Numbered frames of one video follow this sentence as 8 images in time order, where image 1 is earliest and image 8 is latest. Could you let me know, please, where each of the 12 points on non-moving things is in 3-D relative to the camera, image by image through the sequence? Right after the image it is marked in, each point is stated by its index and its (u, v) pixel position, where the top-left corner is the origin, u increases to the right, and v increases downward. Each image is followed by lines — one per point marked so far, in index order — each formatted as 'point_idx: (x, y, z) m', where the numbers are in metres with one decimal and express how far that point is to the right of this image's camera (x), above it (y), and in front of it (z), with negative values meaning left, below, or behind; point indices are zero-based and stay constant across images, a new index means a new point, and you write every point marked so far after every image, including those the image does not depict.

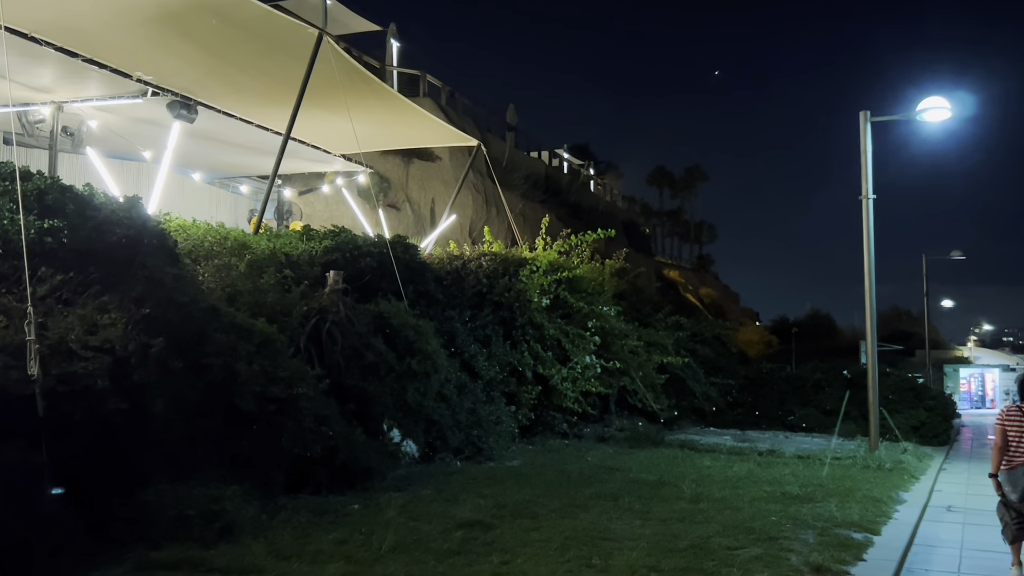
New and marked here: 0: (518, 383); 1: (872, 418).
0: (+0.1, -1.4, +14.1) m
1: (+5.3, -1.9, +14.2) m
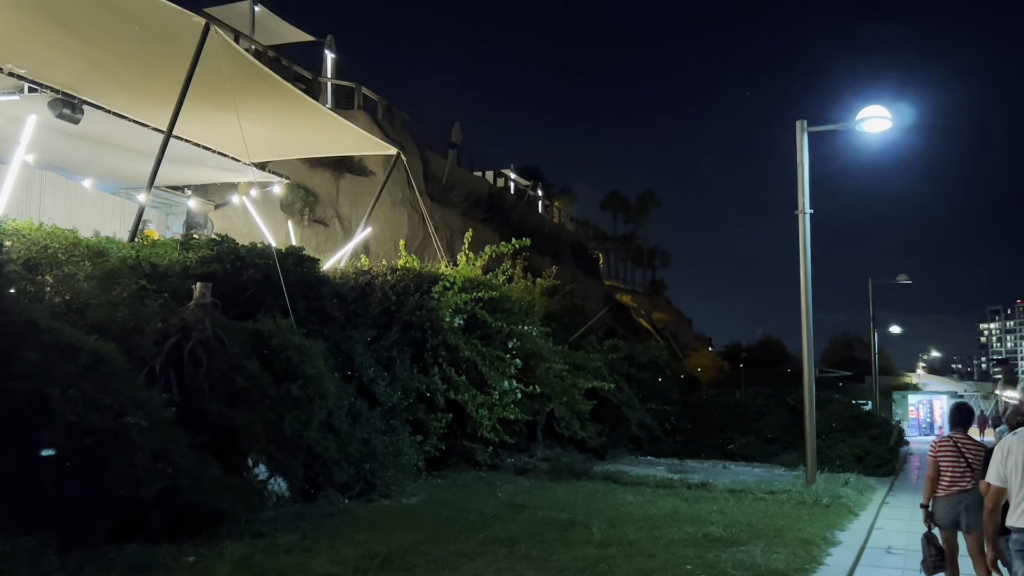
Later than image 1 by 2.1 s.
0: (-1.1, -1.6, +12.9) m
1: (+4.1, -2.2, +13.3) m
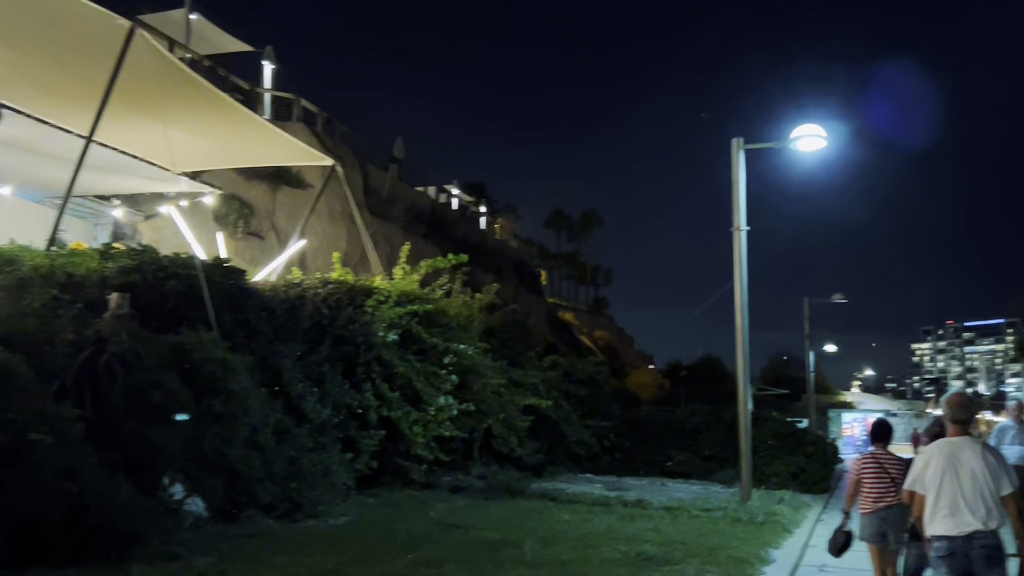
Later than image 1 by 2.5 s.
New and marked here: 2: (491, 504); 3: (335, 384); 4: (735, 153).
0: (-2.0, -1.8, +12.6) m
1: (+3.2, -2.4, +13.2) m
2: (-0.3, -2.7, +12.1) m
3: (-2.2, -1.2, +12.0) m
4: (+3.1, +1.9, +13.3) m
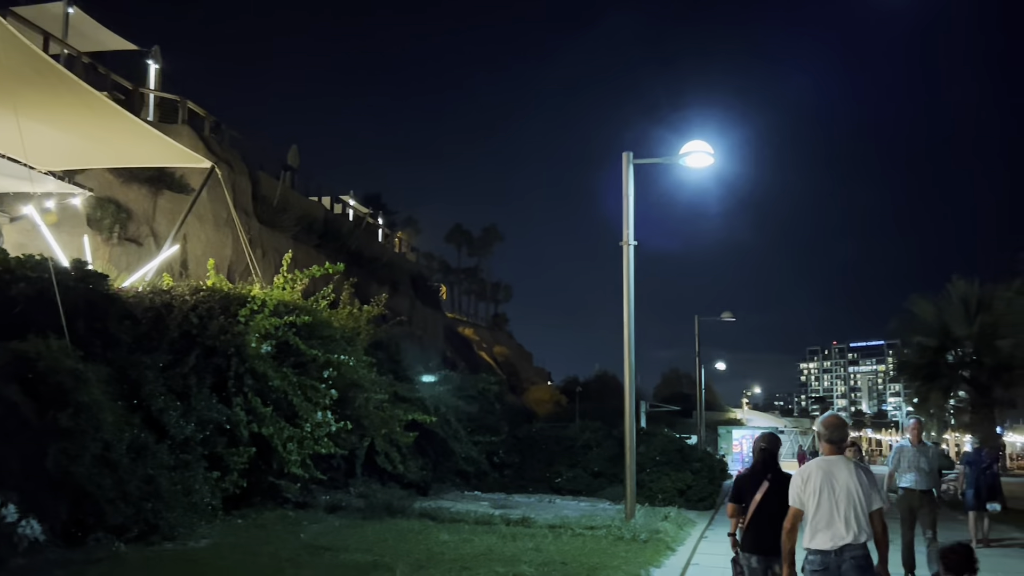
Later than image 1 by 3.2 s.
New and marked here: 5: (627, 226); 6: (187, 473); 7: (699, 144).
0: (-3.5, -1.9, +11.9) m
1: (+1.6, -2.7, +13.1) m
2: (-1.7, -2.9, +11.6) m
3: (-3.6, -1.3, +11.3) m
4: (+1.6, +1.7, +13.2) m
5: (+1.5, +0.8, +12.9) m
6: (-3.5, -2.0, +10.4) m
7: (+2.5, +1.9, +12.9) m
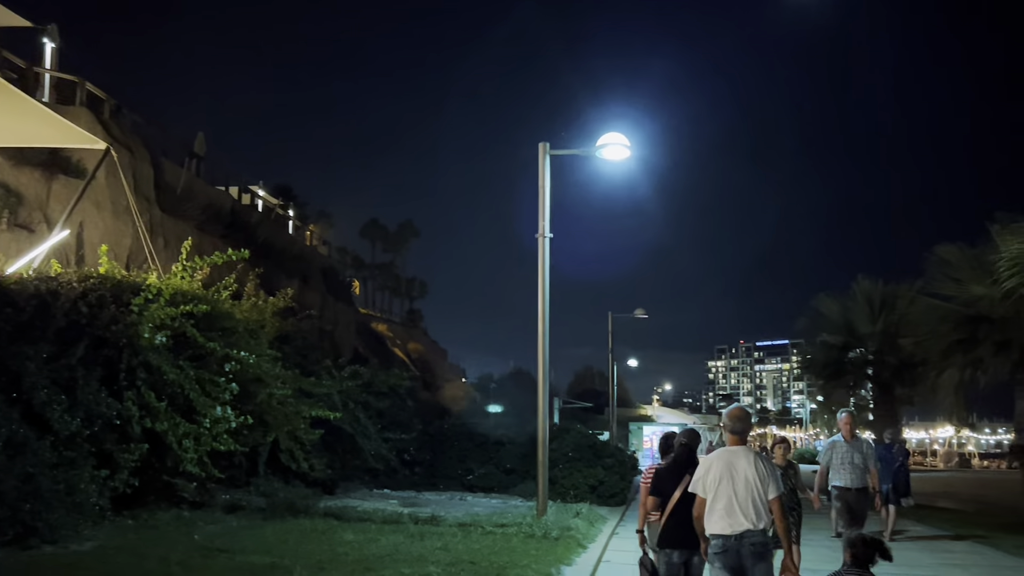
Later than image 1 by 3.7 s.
0: (-4.5, -1.8, +11.2) m
1: (+0.4, -2.6, +12.8) m
2: (-2.8, -2.7, +11.1) m
3: (-4.6, -1.1, +10.6) m
4: (+0.4, +1.8, +13.0) m
5: (+0.4, +0.9, +12.7) m
6: (-4.5, -1.9, +9.7) m
7: (+1.4, +2.0, +12.8) m
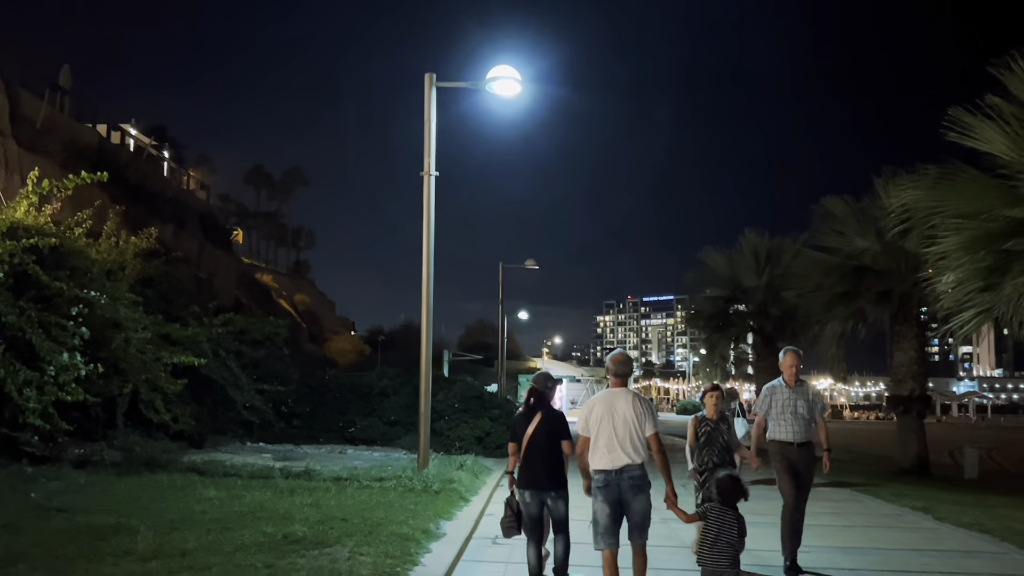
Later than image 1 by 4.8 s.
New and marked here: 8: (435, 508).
0: (-5.8, -1.1, +10.0) m
1: (-1.1, -1.8, +12.2) m
2: (-4.1, -2.0, +10.1) m
3: (-5.9, -0.4, +9.4) m
4: (-1.1, +2.5, +12.2) m
5: (-1.1, +1.7, +11.9) m
6: (-5.6, -1.2, +8.6) m
7: (-0.1, +2.7, +12.0) m
8: (-0.8, -2.2, +9.6) m
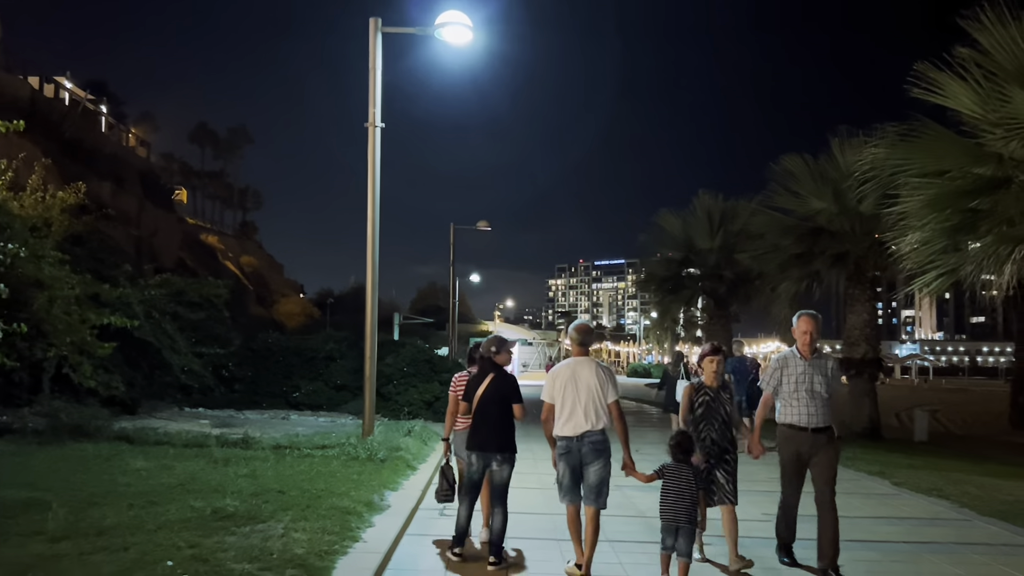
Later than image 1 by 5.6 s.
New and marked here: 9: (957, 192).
0: (-6.3, -0.6, +9.2) m
1: (-1.8, -1.3, +11.7) m
2: (-4.6, -1.6, +9.5) m
3: (-6.3, 0.0, +8.6) m
4: (-1.7, +3.0, +11.5) m
5: (-1.6, +2.1, +11.2) m
6: (-6.0, -0.8, +7.8) m
7: (-0.7, +3.2, +11.4) m
8: (-1.3, -1.8, +9.1) m
9: (+3.4, +0.7, +7.4) m
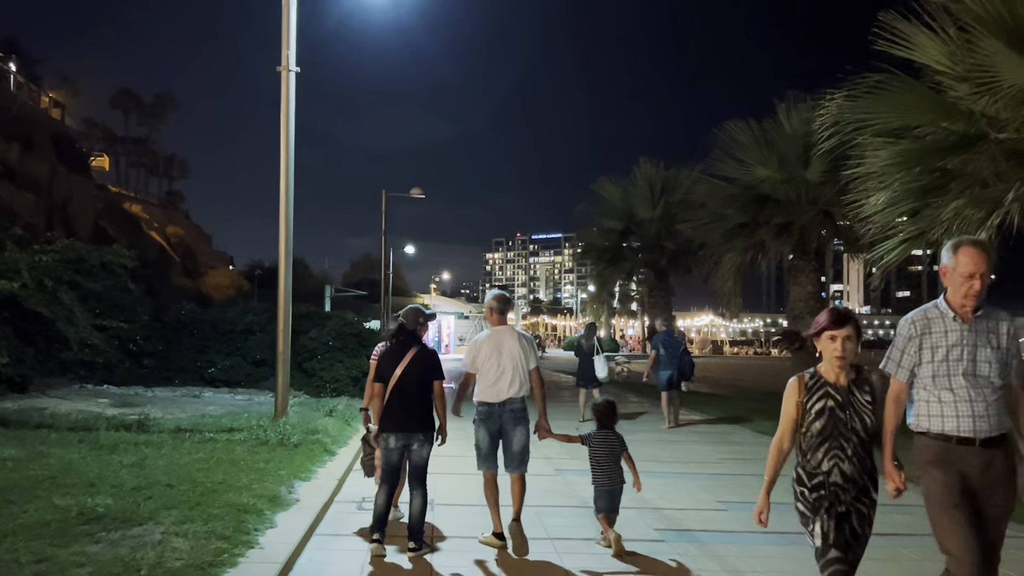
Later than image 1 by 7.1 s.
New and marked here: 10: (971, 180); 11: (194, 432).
0: (-6.9, -0.3, +7.8) m
1: (-2.5, -0.9, +10.6) m
2: (-5.2, -1.3, +8.2) m
3: (-6.9, +0.3, +7.1) m
4: (-2.4, +3.4, +10.3) m
5: (-2.4, +2.5, +10.0) m
6: (-6.5, -0.6, +6.4) m
7: (-1.4, +3.6, +10.2) m
8: (-1.9, -1.5, +8.0) m
9: (+2.9, +1.0, +6.6) m
10: (+3.1, +0.7, +6.4) m
11: (-3.1, -1.4, +9.5) m
